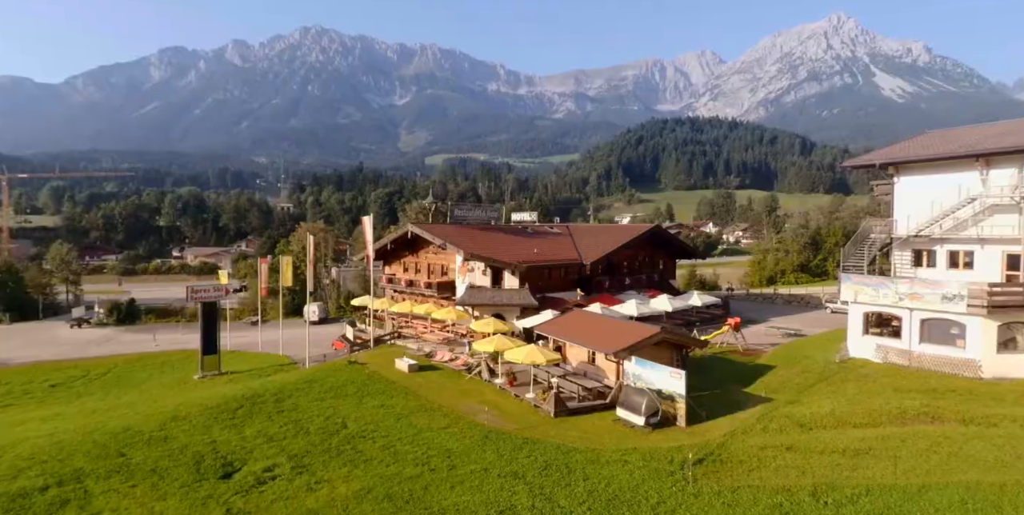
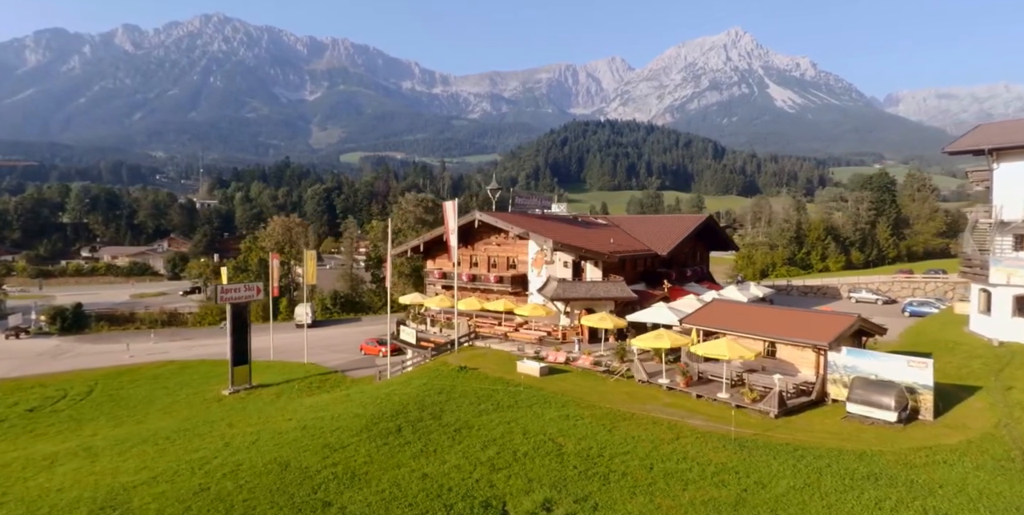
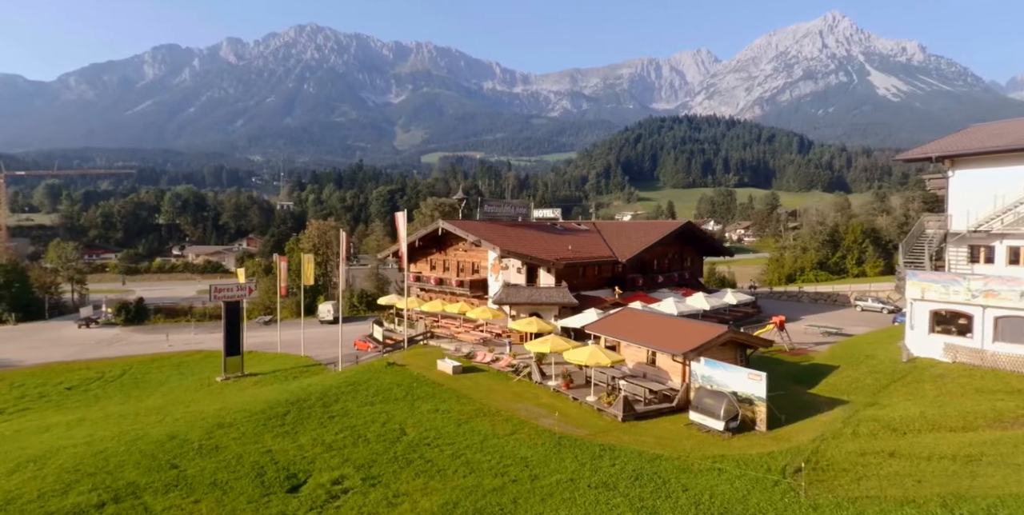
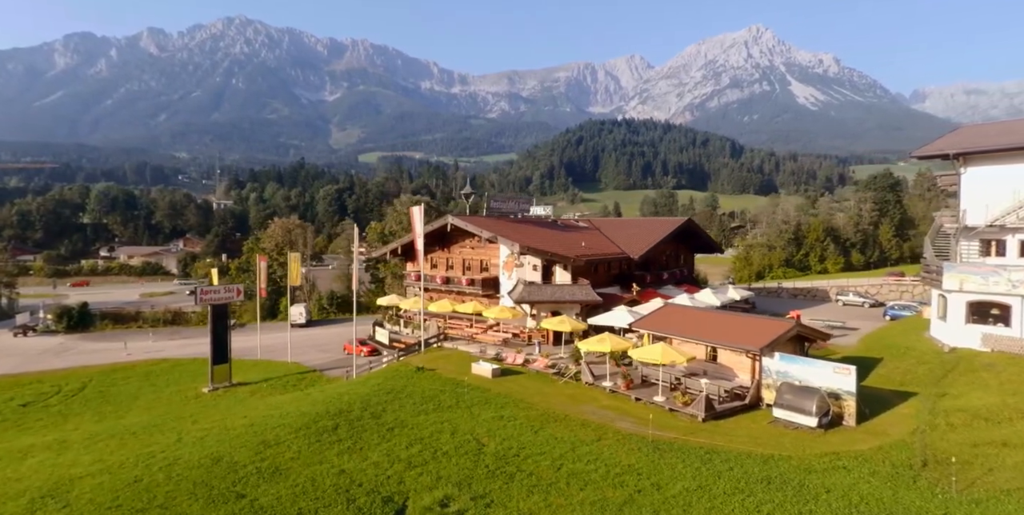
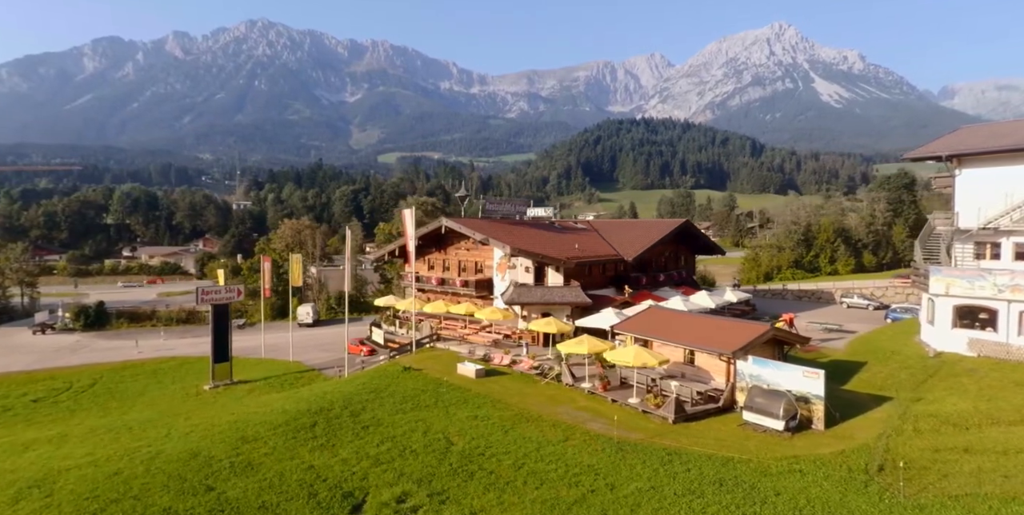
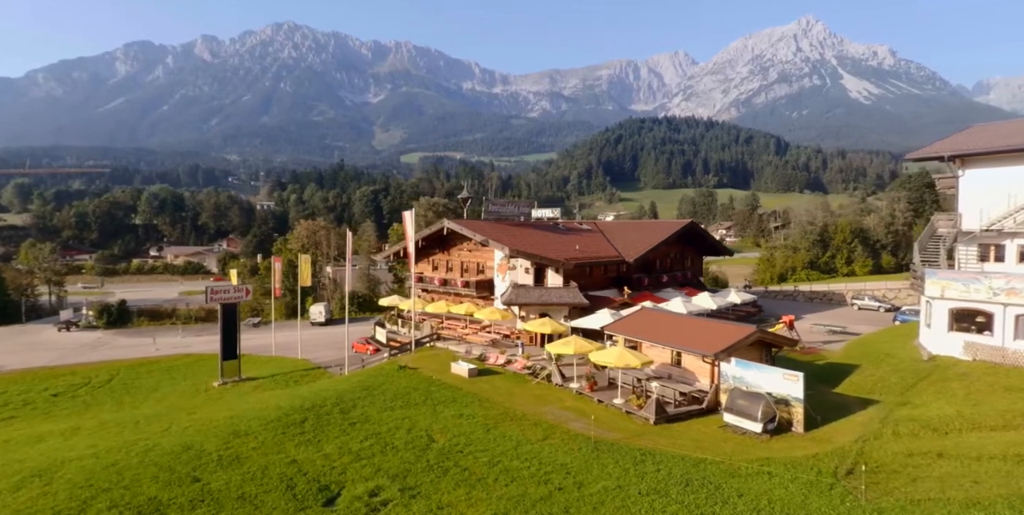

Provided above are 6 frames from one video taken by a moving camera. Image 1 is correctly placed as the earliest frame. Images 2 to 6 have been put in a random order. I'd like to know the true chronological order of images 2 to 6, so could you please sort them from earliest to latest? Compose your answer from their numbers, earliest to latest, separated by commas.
3, 6, 5, 4, 2
